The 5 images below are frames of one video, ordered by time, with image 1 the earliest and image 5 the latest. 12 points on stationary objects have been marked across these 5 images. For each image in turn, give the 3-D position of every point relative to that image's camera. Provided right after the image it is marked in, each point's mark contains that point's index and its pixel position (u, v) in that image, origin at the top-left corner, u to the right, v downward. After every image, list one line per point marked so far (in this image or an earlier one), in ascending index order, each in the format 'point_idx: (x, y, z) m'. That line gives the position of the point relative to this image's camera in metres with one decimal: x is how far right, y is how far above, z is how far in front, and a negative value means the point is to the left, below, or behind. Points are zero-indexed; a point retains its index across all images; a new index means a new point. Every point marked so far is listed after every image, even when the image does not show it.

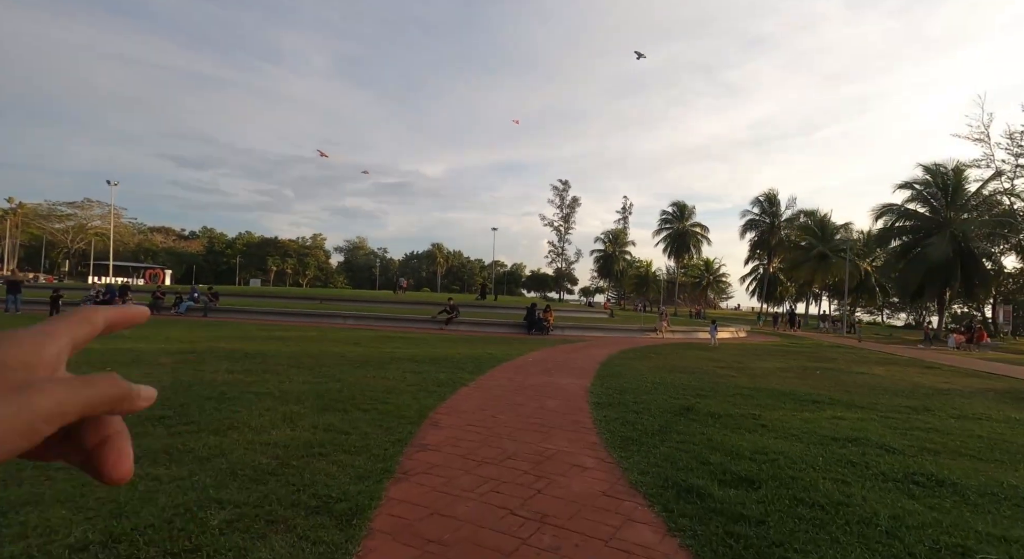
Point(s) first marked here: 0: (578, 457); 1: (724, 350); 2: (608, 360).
0: (+0.6, -1.7, +4.9) m
1: (+7.4, -2.5, +18.2) m
2: (+2.4, -2.1, +13.3) m
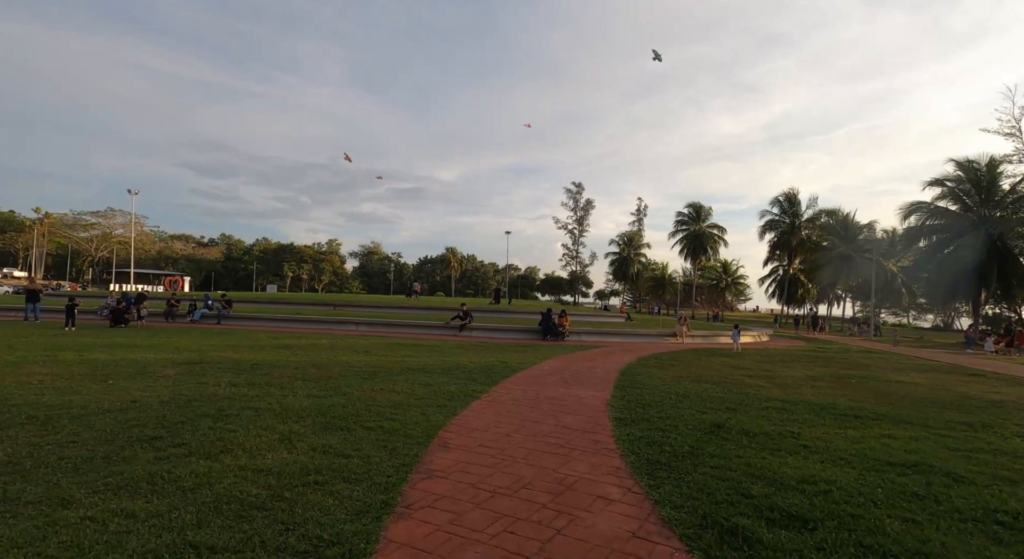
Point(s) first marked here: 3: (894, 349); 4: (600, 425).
0: (+0.7, -1.7, +4.4) m
1: (+7.9, -2.6, +17.5) m
2: (+2.8, -2.2, +12.7) m
3: (+14.3, -2.6, +19.5) m
4: (+1.1, -1.8, +6.6) m
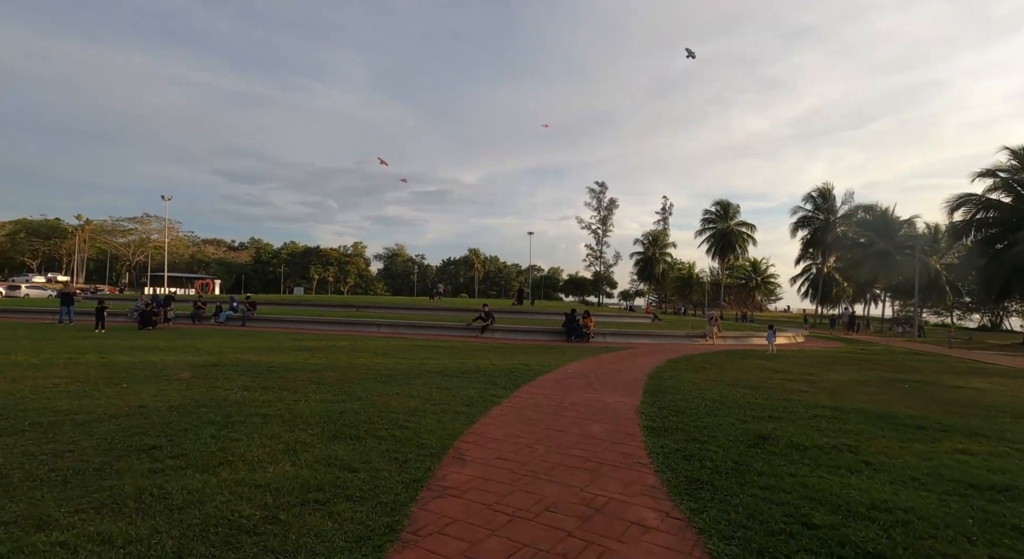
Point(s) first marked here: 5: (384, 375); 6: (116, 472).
0: (+0.9, -1.7, +3.9) m
1: (+8.7, -2.5, +16.7) m
2: (+3.3, -2.1, +12.1) m
3: (+15.1, -2.5, +18.4) m
4: (+1.4, -1.8, +6.0) m
5: (-2.5, -1.9, +10.2) m
6: (-3.4, -1.6, +4.5) m
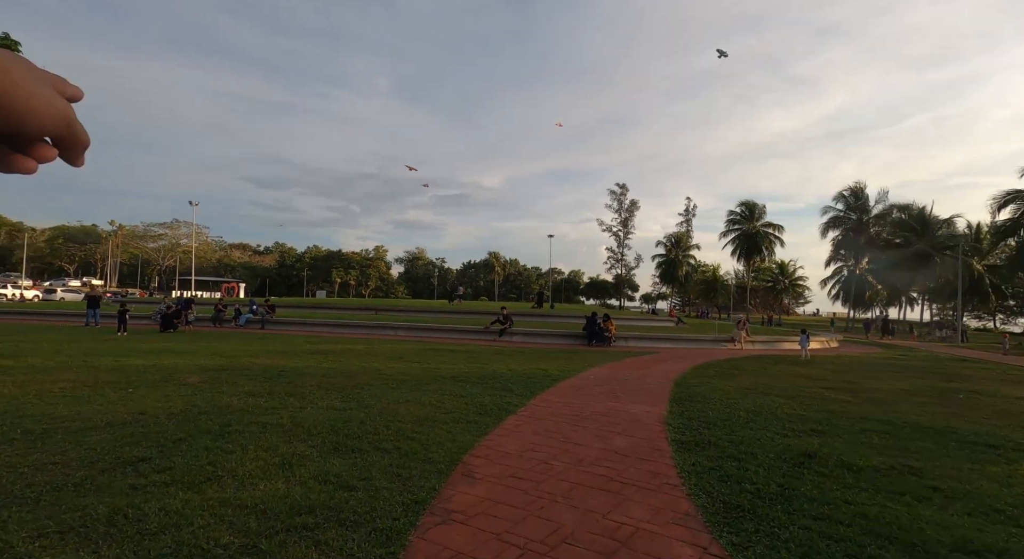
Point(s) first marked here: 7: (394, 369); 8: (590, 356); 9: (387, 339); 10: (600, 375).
0: (+1.0, -1.7, +3.3) m
1: (+9.3, -2.6, +15.8) m
2: (+3.7, -2.2, +11.5) m
3: (+15.8, -2.6, +17.2) m
4: (+1.5, -1.8, +5.5) m
5: (-2.2, -1.9, +9.8) m
6: (-3.3, -1.6, +4.1) m
7: (-2.6, -2.0, +11.6) m
8: (+2.5, -2.4, +16.4) m
9: (-4.5, -2.2, +18.8) m
10: (+2.0, -2.2, +11.8) m
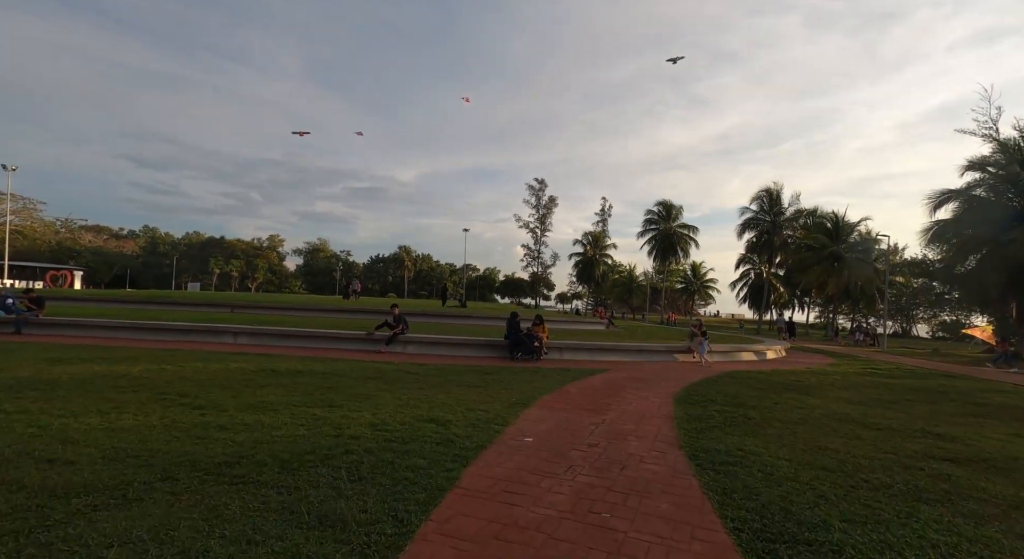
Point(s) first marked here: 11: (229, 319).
0: (+0.8, -1.4, -2.1) m
1: (+6.9, -2.5, +11.6) m
2: (+2.1, -1.9, +6.4) m
3: (+13.1, -2.6, +14.1) m
4: (+1.0, -1.5, +0.2) m
5: (-3.4, -1.6, +3.8) m
6: (-3.5, -1.3, -2.0) m
7: (-4.1, -1.6, +5.5) m
8: (+0.1, -2.1, +11.0) m
9: (-7.2, -1.7, +12.3) m
10: (+0.4, -1.9, +6.5) m
11: (-9.7, -1.3, +17.6) m
